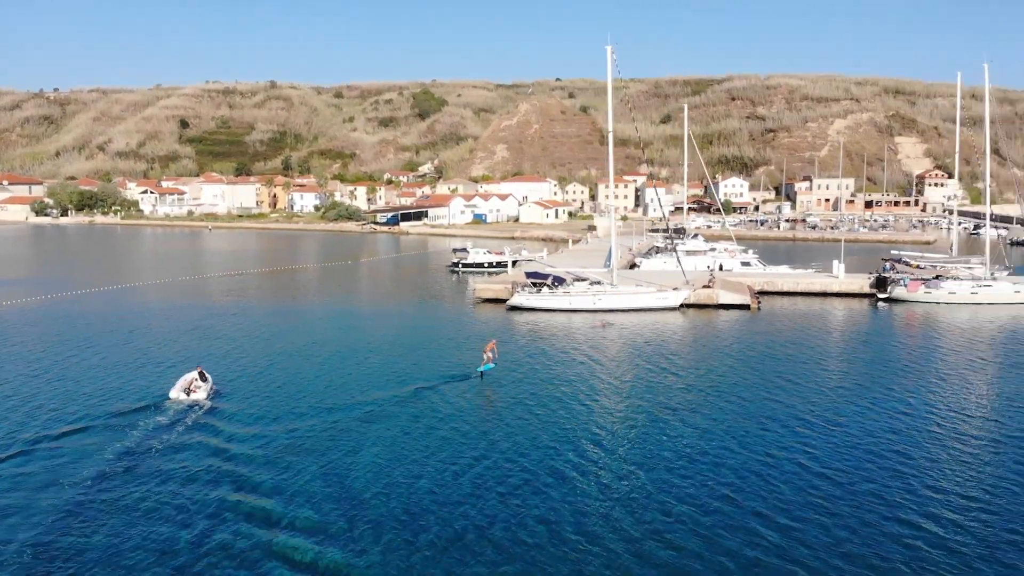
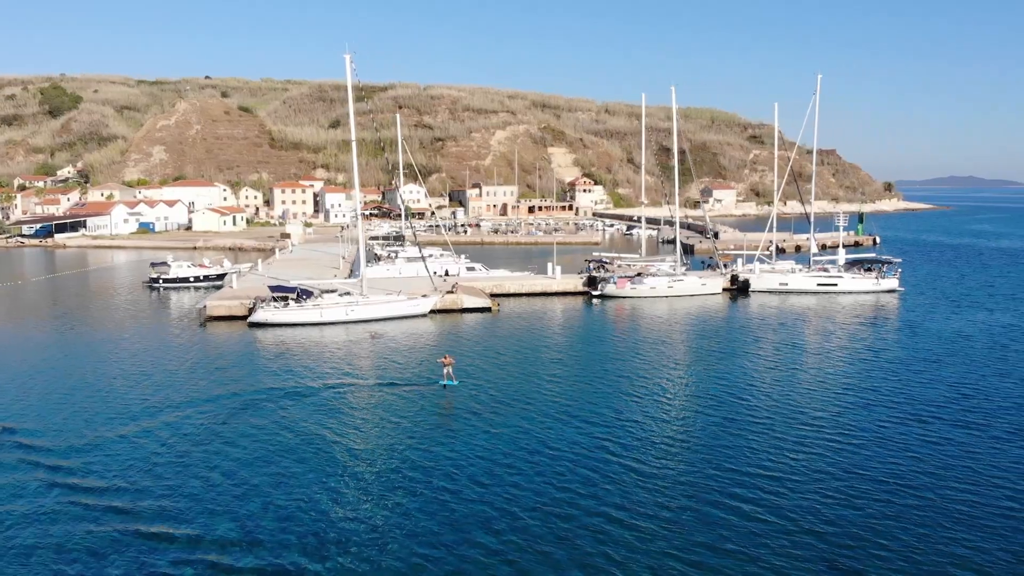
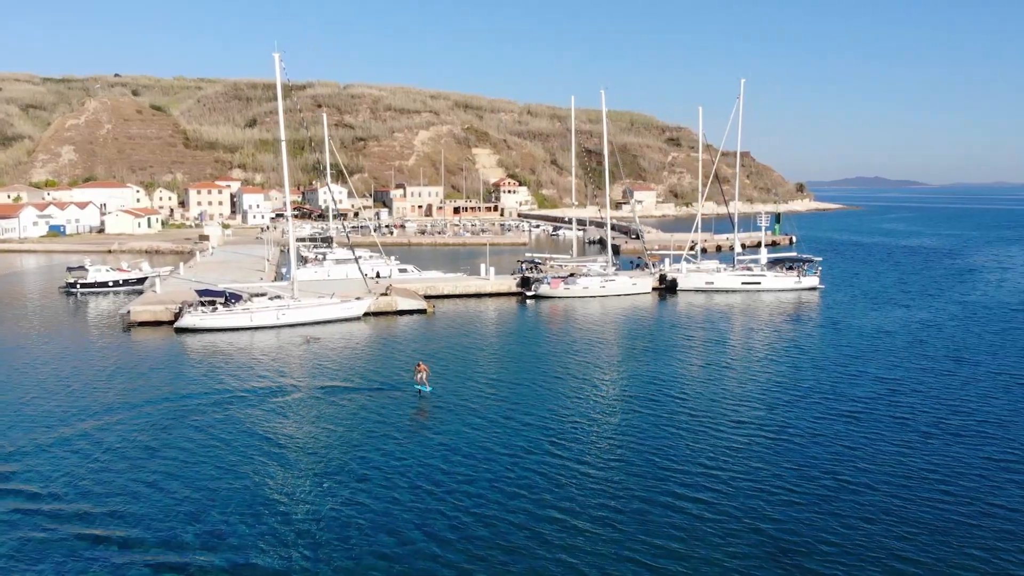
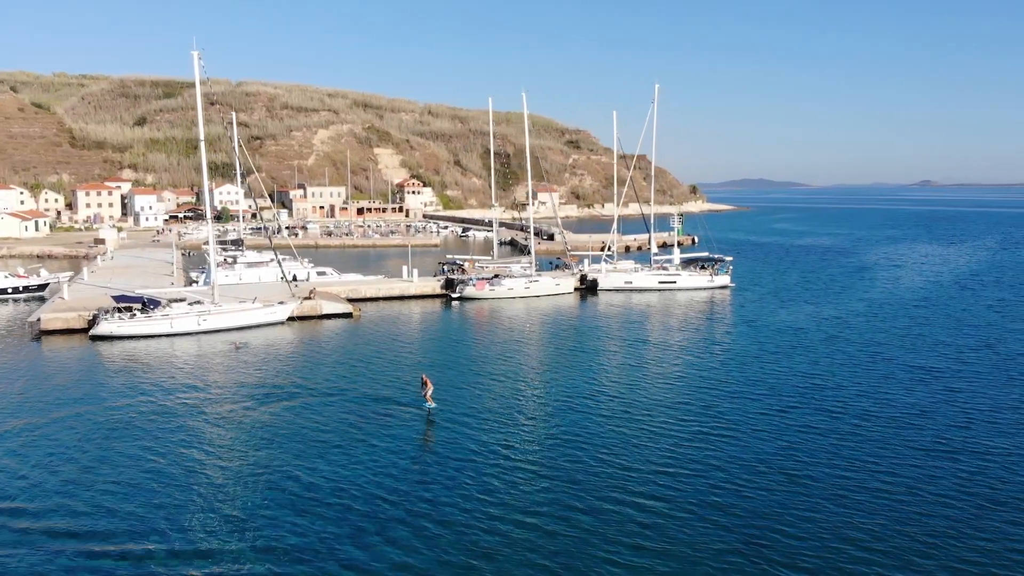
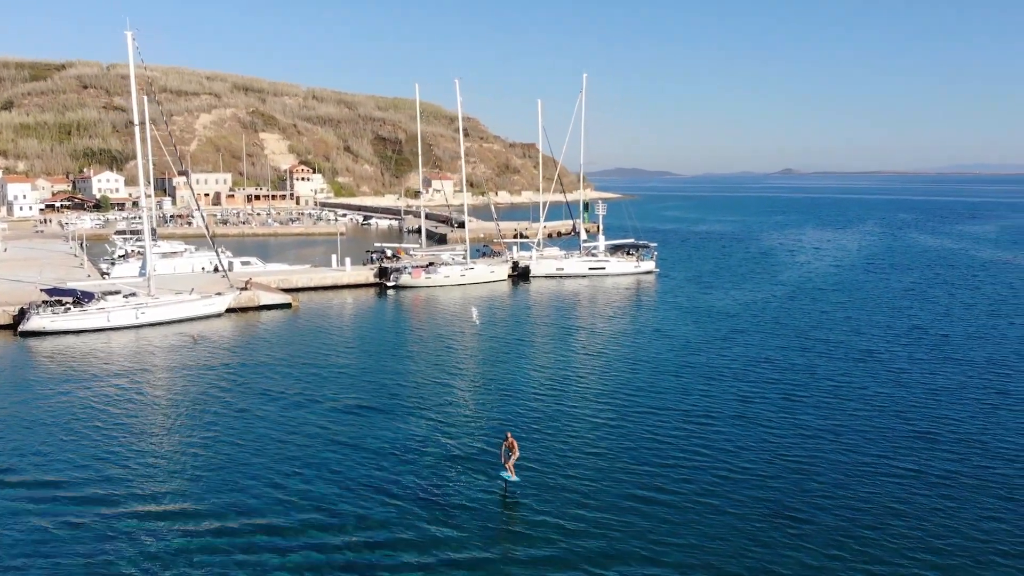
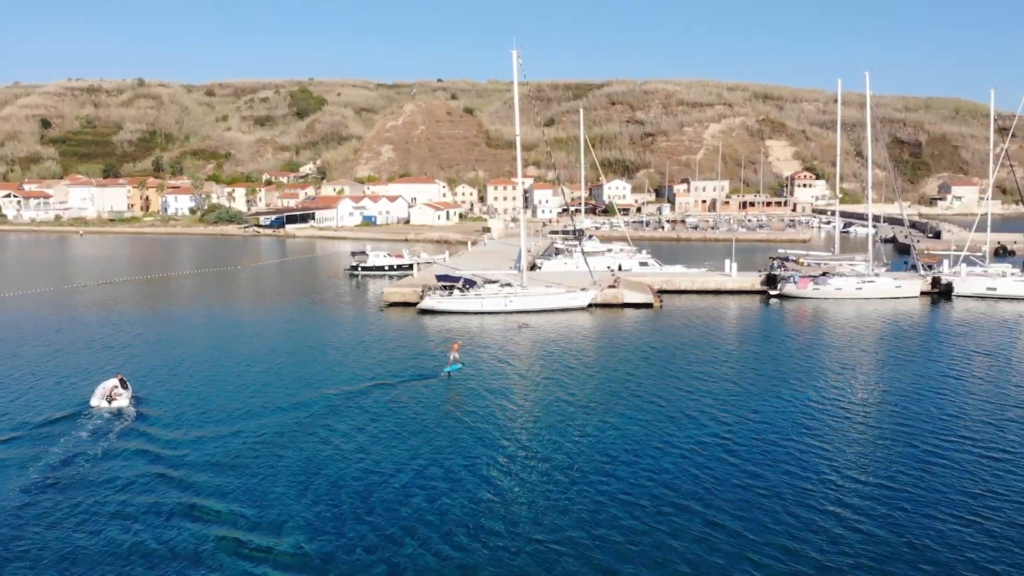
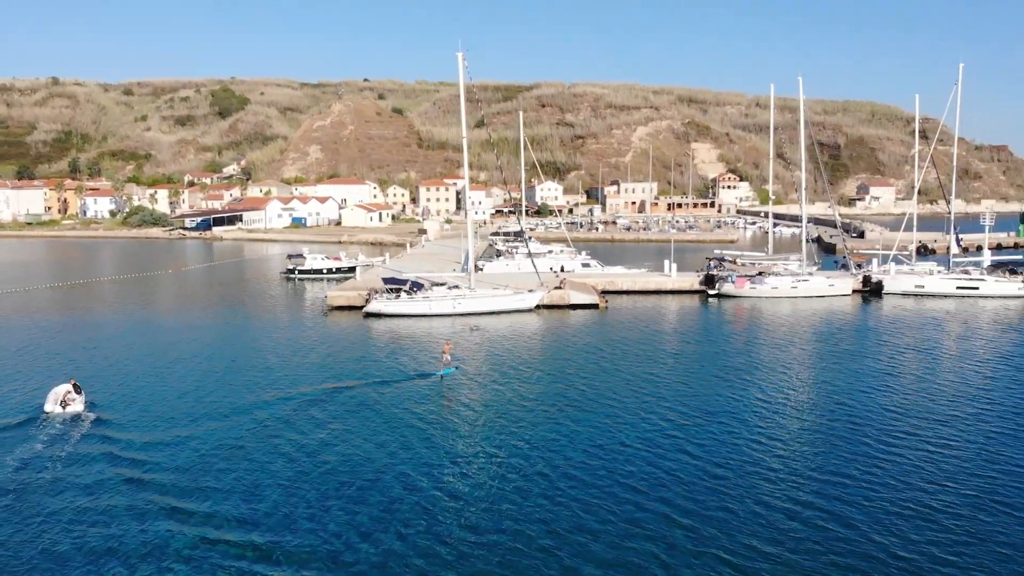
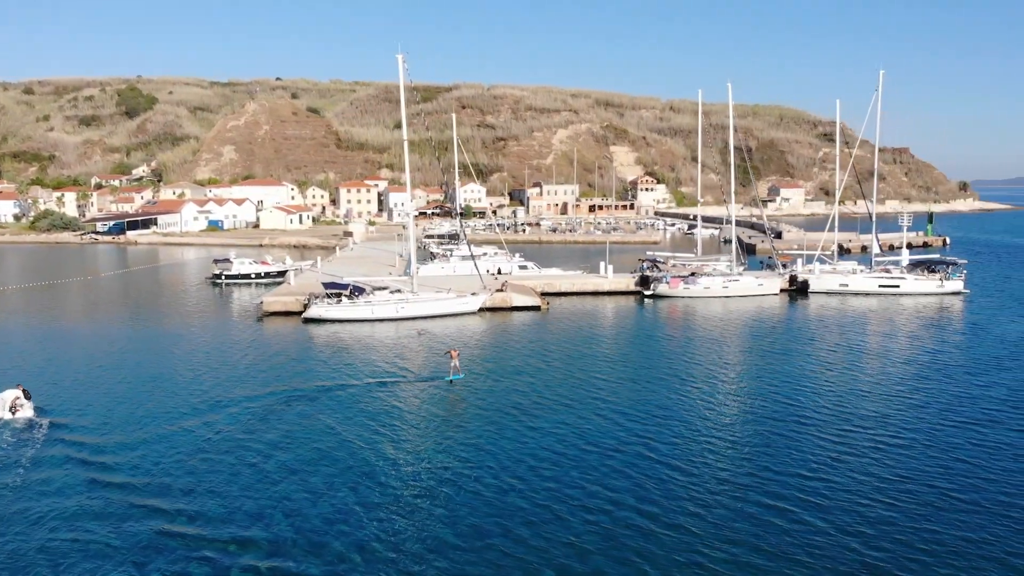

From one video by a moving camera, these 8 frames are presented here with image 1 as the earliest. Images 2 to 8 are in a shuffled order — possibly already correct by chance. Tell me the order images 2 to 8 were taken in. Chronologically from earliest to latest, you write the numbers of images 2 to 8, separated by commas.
6, 7, 8, 2, 3, 4, 5
